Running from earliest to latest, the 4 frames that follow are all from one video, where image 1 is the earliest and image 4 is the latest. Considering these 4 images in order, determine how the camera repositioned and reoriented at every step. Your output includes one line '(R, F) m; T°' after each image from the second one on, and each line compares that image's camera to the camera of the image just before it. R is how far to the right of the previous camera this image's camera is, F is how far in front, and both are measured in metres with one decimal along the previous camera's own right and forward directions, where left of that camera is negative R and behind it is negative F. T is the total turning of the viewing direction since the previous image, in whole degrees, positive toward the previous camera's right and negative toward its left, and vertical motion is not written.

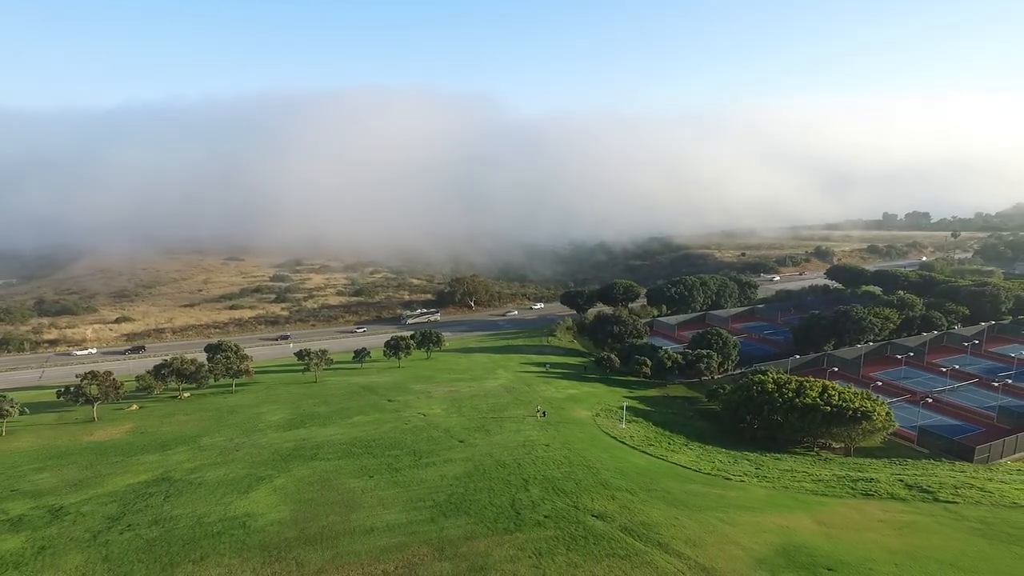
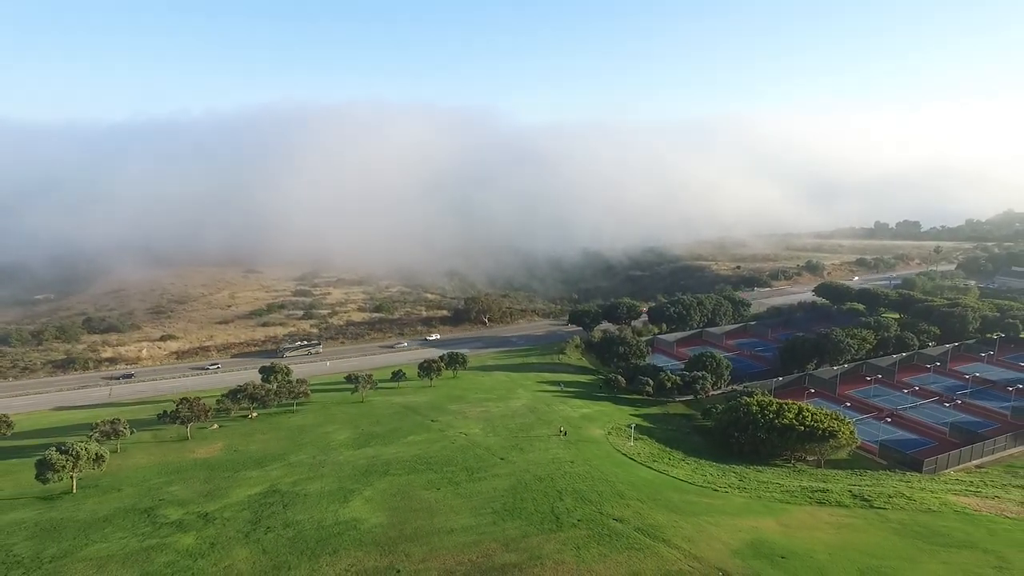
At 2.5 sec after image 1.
(-1.7, -5.8) m; 0°
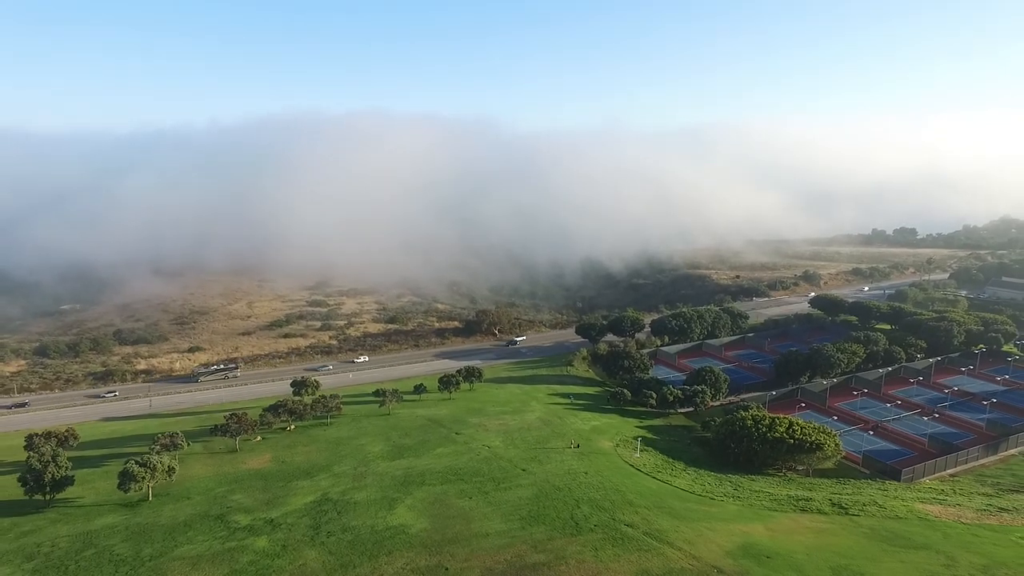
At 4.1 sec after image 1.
(-1.1, -3.8) m; 0°
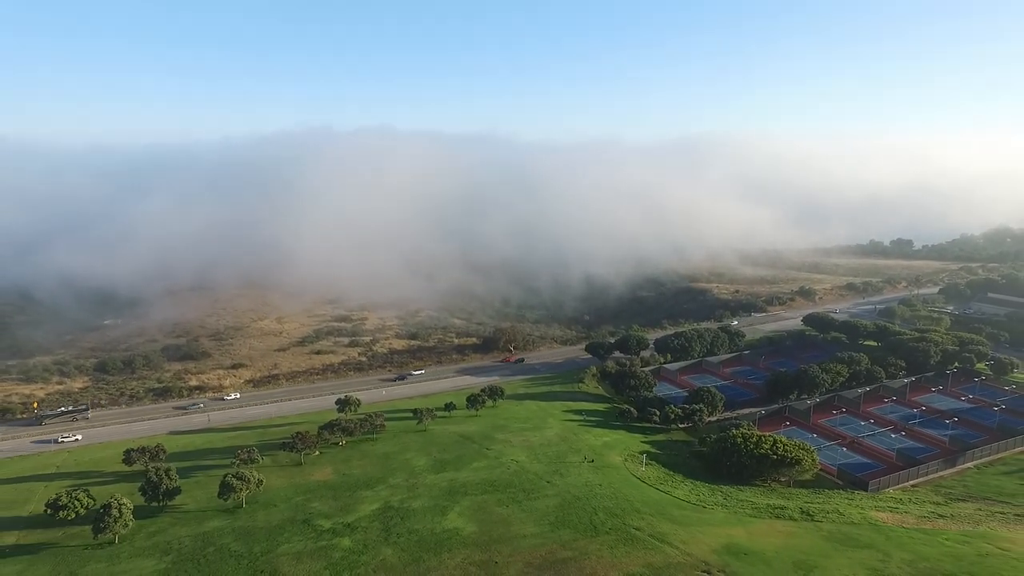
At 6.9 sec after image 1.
(-1.6, -6.8) m; 0°
